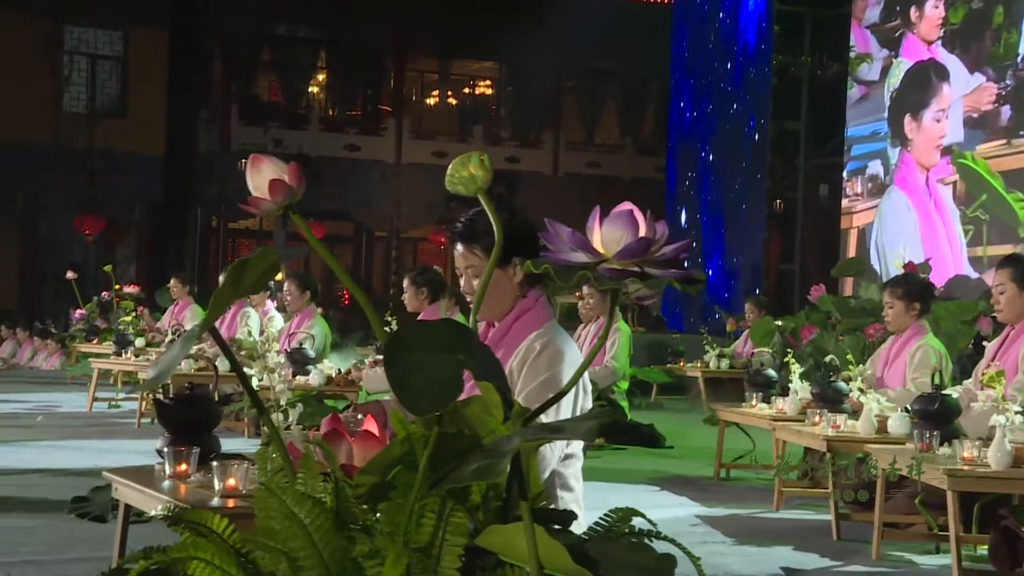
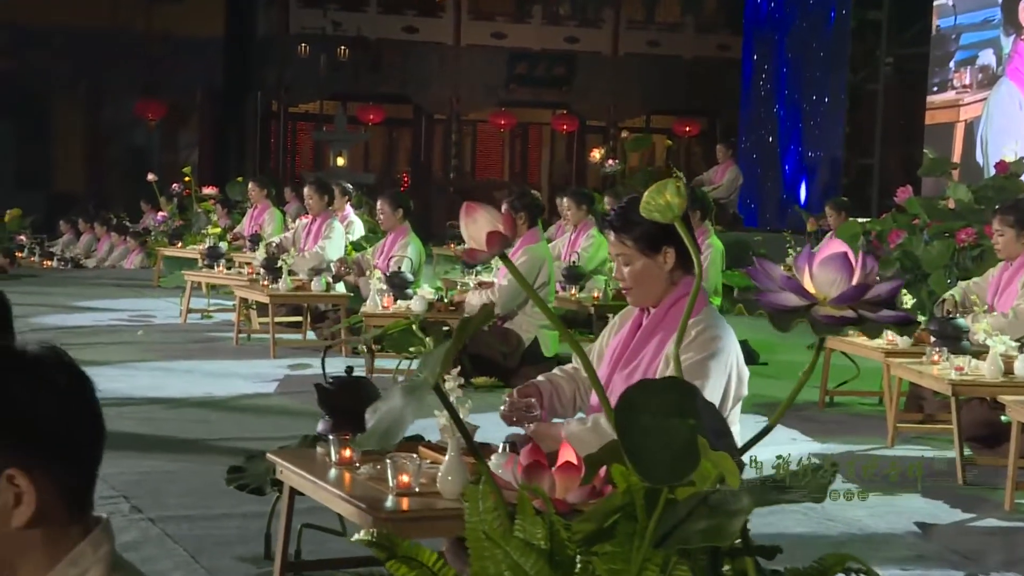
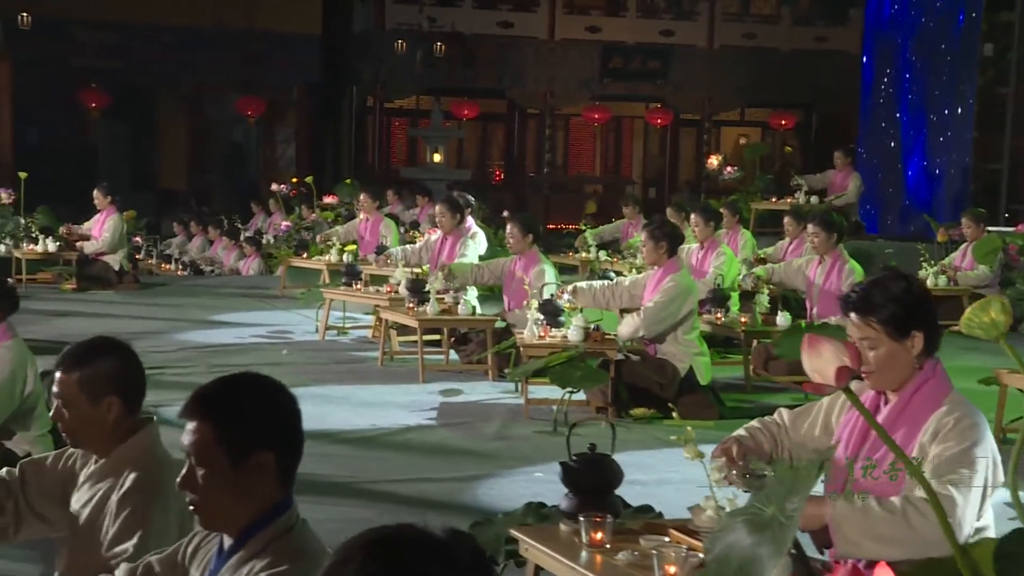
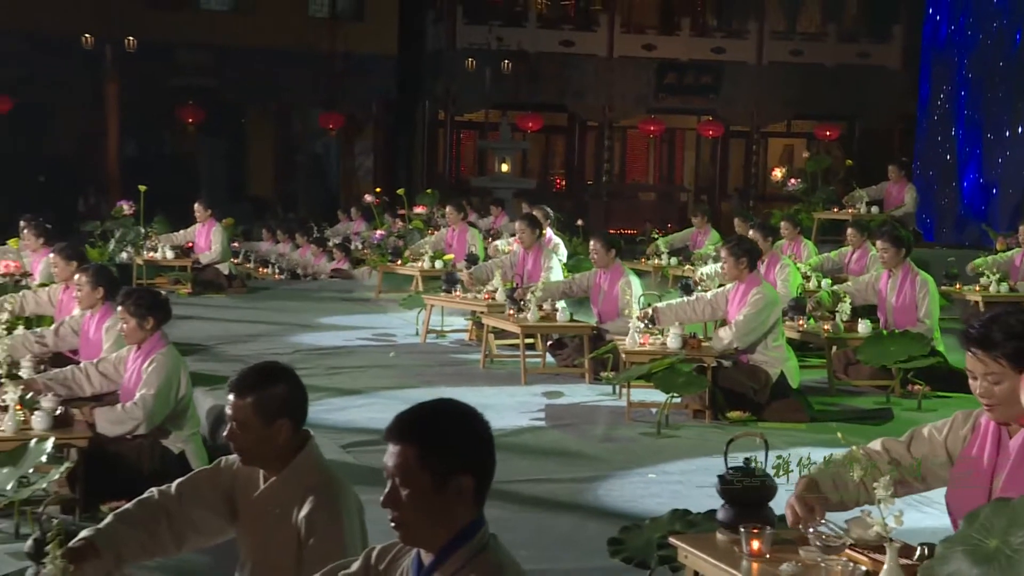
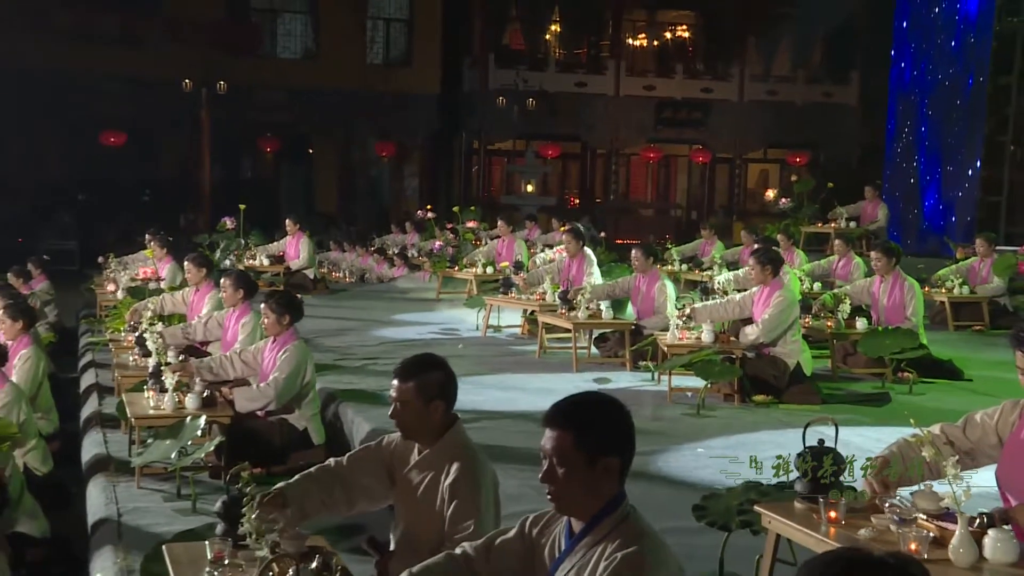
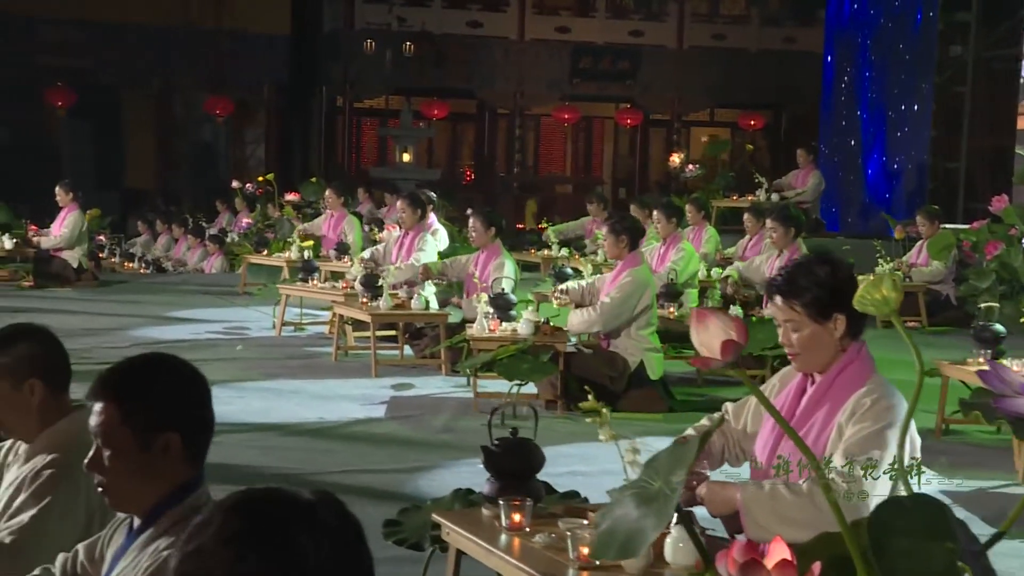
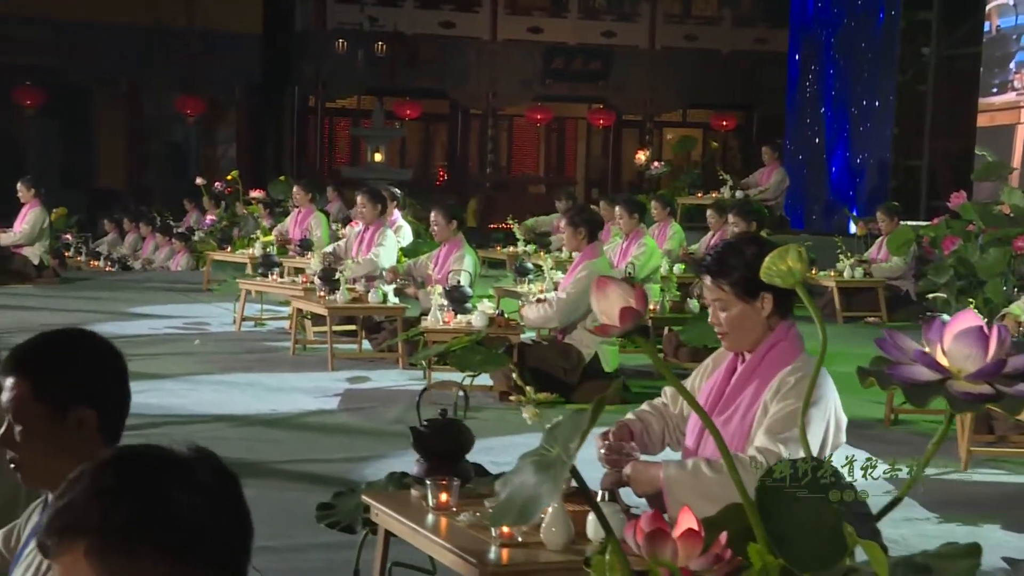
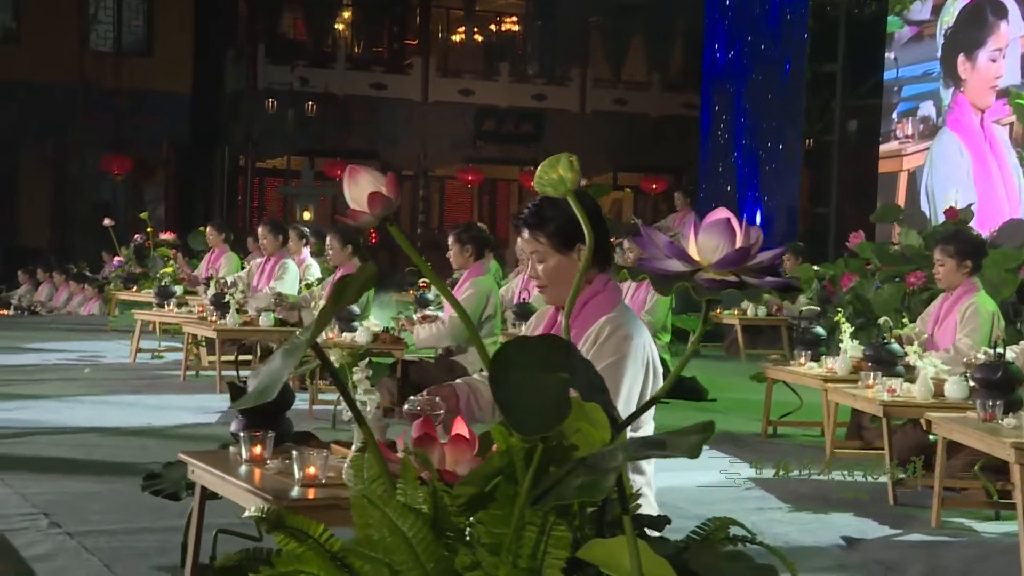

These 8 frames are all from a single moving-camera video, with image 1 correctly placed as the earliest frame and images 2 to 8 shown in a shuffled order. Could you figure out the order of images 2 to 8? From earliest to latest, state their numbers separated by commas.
8, 2, 7, 6, 3, 4, 5
